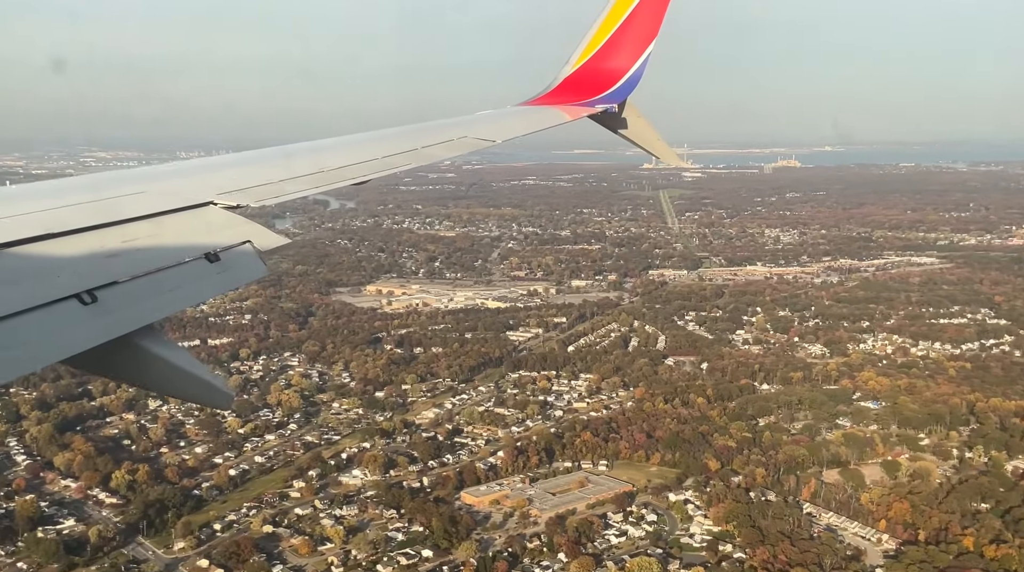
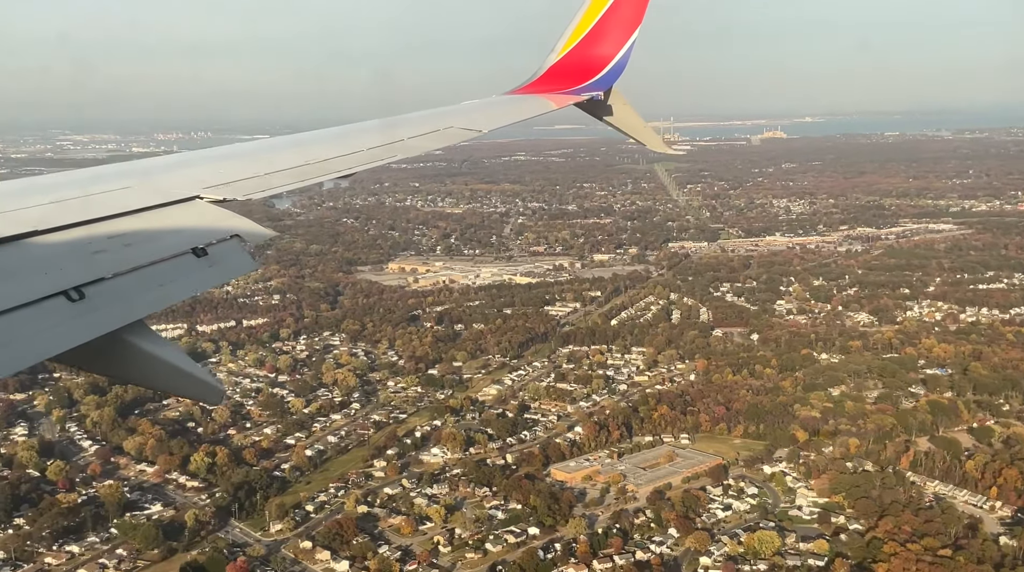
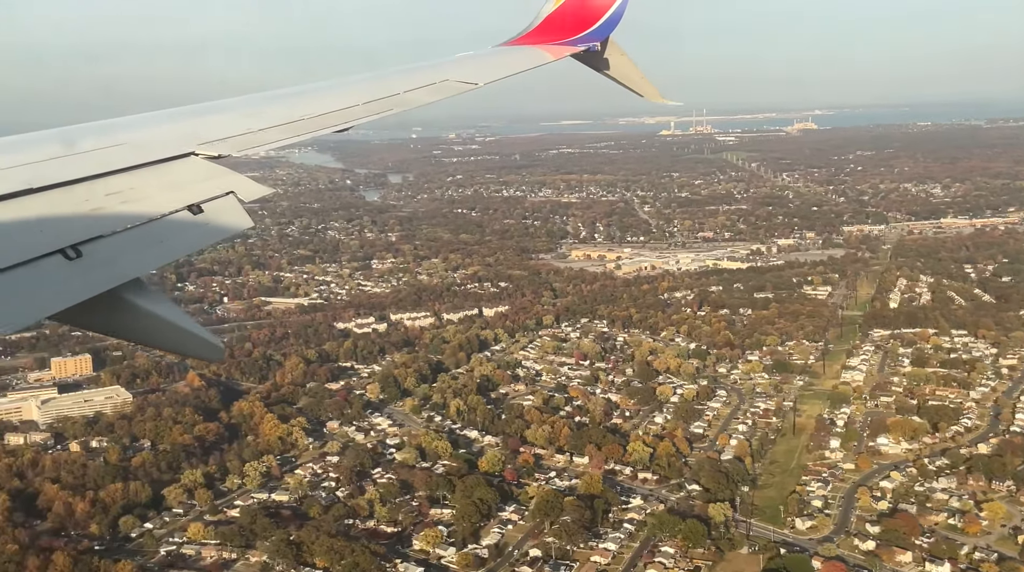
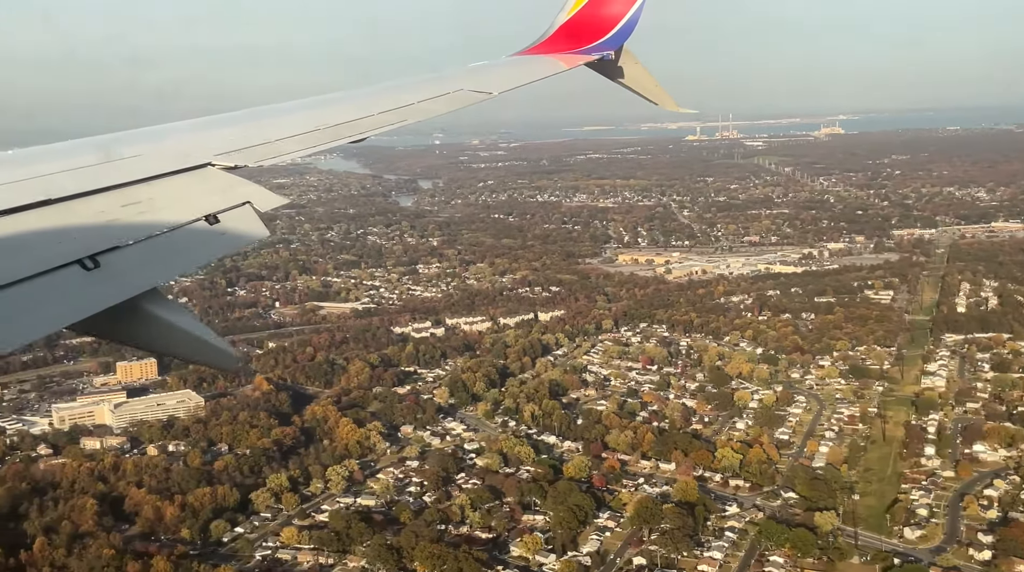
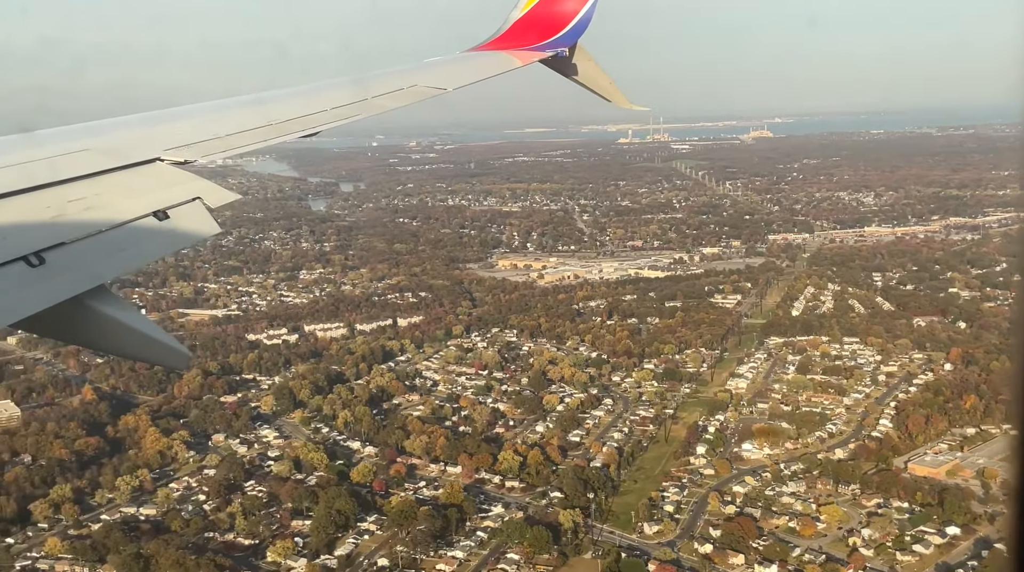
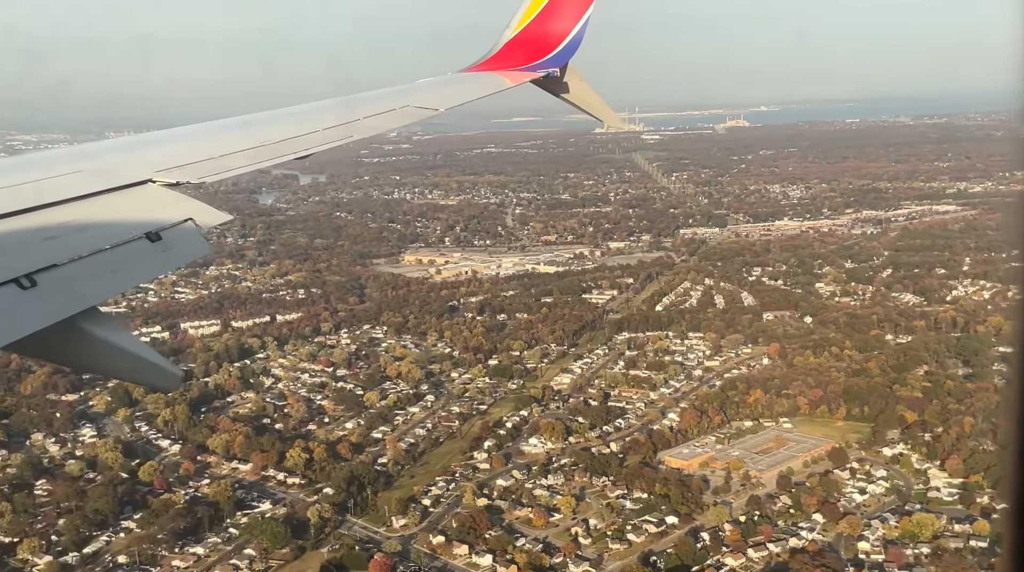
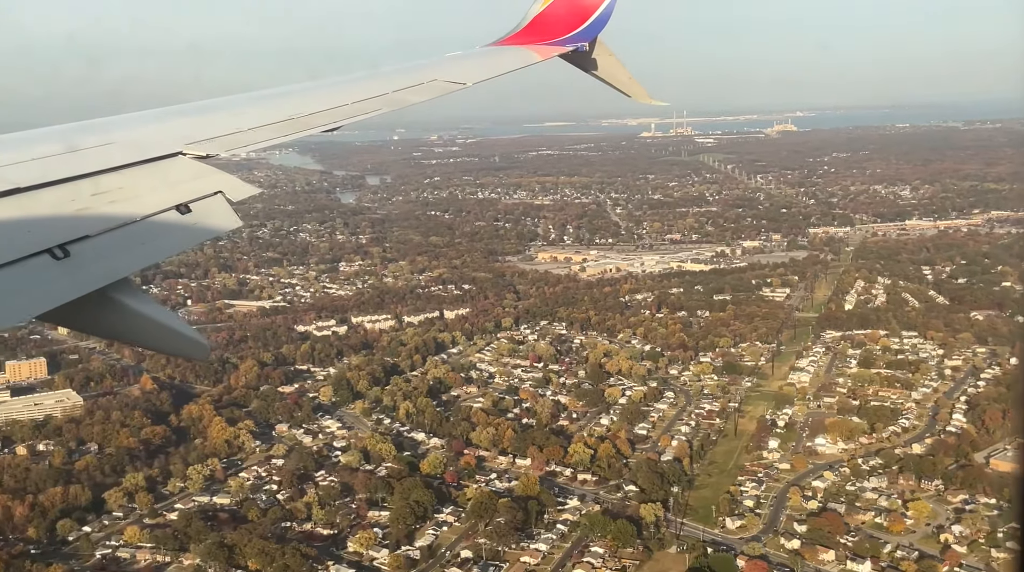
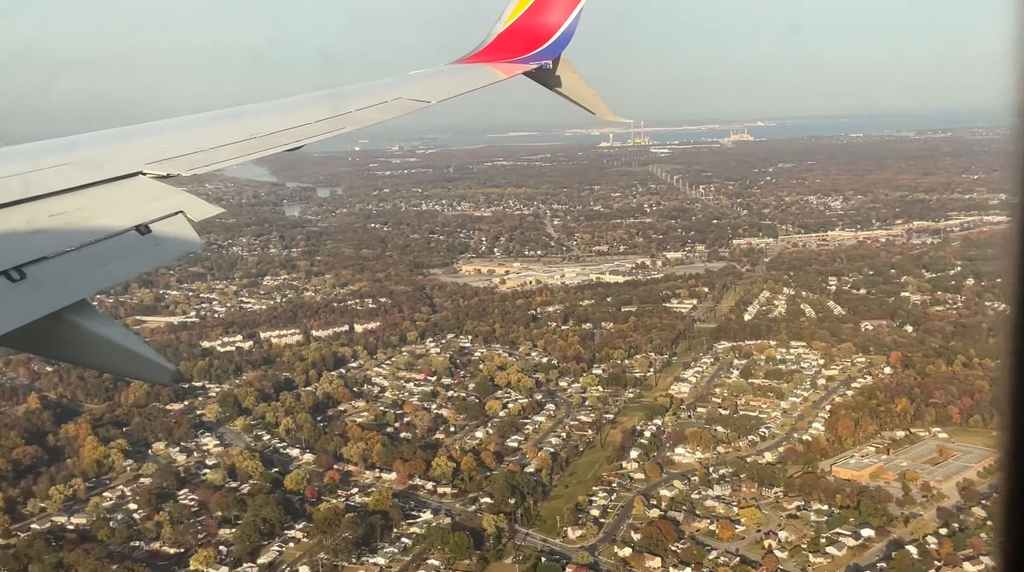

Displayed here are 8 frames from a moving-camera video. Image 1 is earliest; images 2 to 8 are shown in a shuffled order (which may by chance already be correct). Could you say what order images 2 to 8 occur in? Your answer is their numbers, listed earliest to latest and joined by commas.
2, 6, 8, 5, 7, 3, 4
